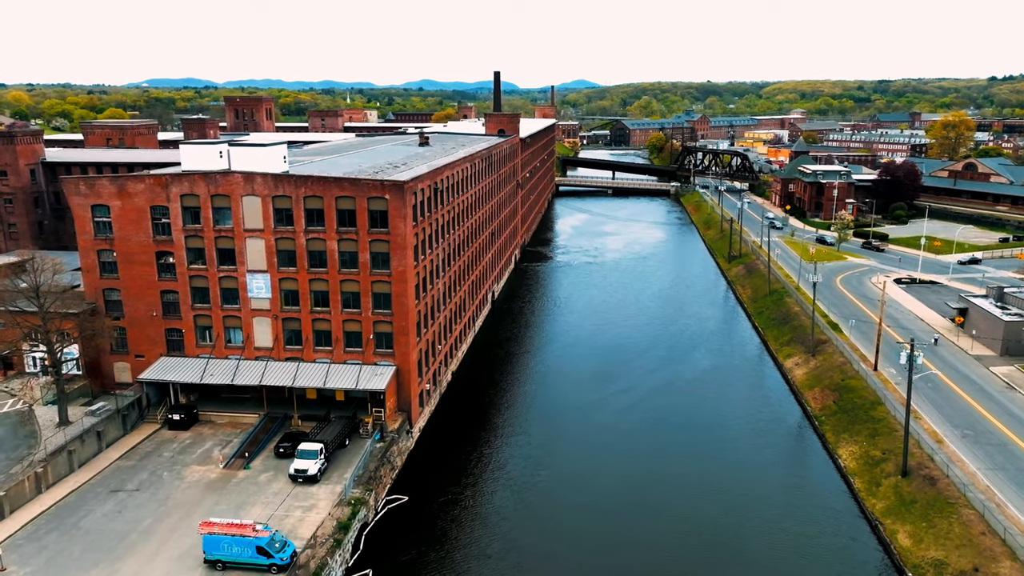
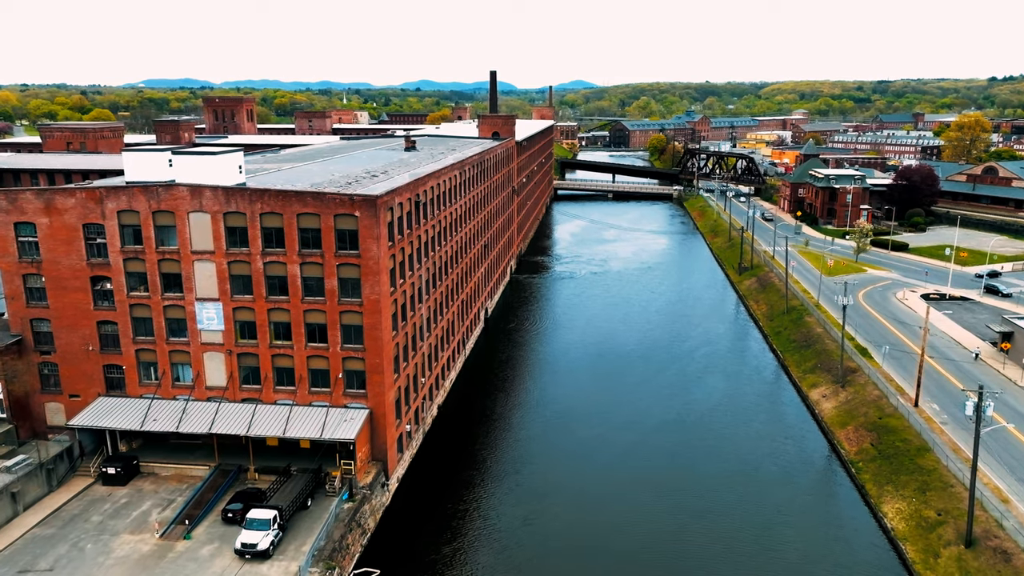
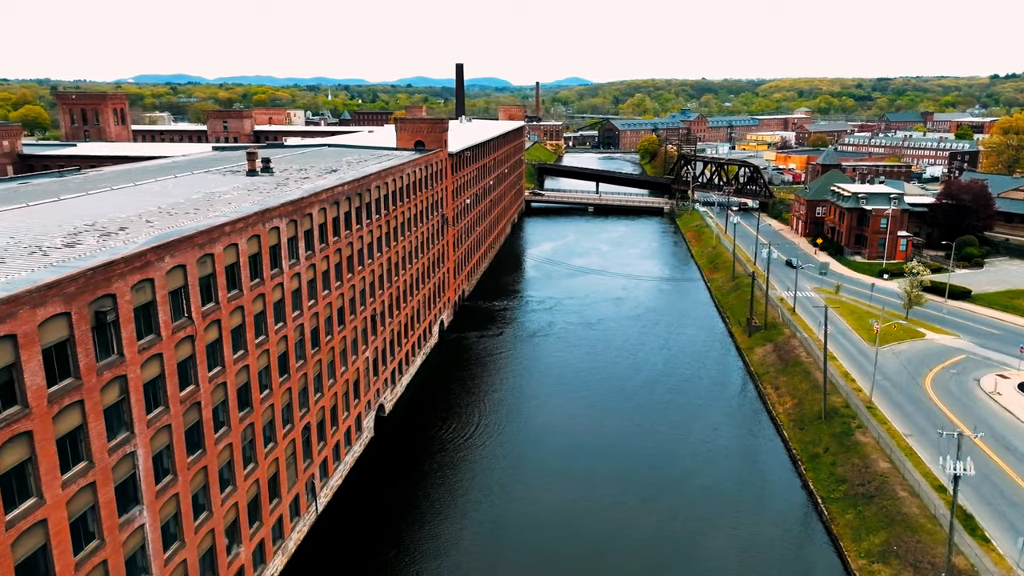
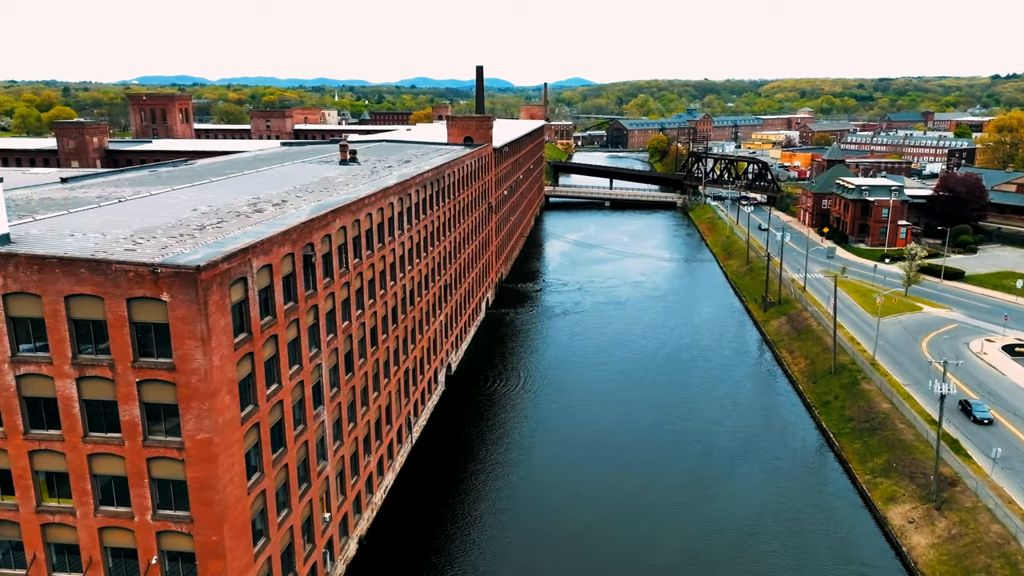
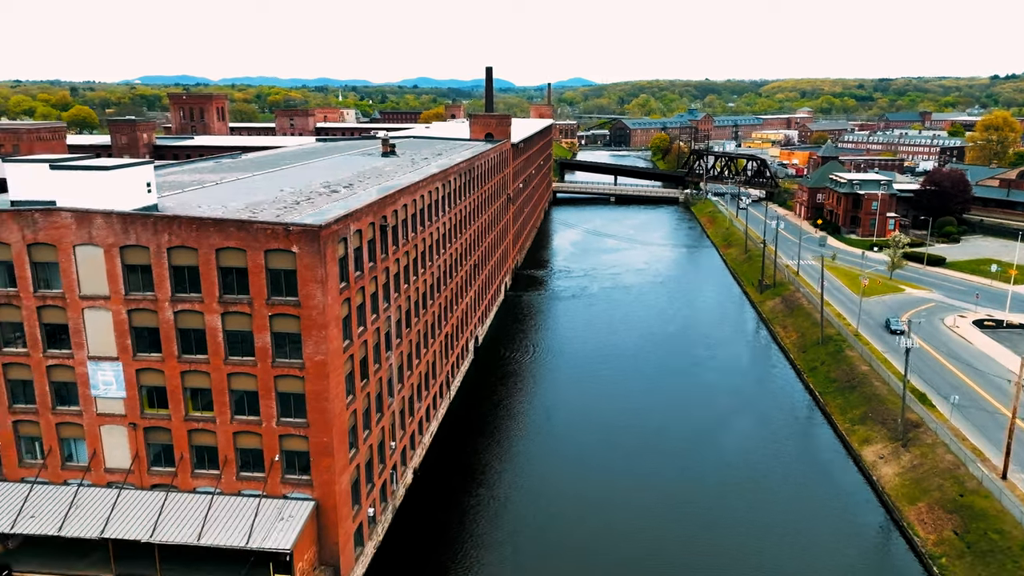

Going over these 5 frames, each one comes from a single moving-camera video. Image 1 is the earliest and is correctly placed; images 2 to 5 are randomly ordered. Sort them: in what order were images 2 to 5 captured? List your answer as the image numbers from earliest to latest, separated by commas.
2, 5, 4, 3
